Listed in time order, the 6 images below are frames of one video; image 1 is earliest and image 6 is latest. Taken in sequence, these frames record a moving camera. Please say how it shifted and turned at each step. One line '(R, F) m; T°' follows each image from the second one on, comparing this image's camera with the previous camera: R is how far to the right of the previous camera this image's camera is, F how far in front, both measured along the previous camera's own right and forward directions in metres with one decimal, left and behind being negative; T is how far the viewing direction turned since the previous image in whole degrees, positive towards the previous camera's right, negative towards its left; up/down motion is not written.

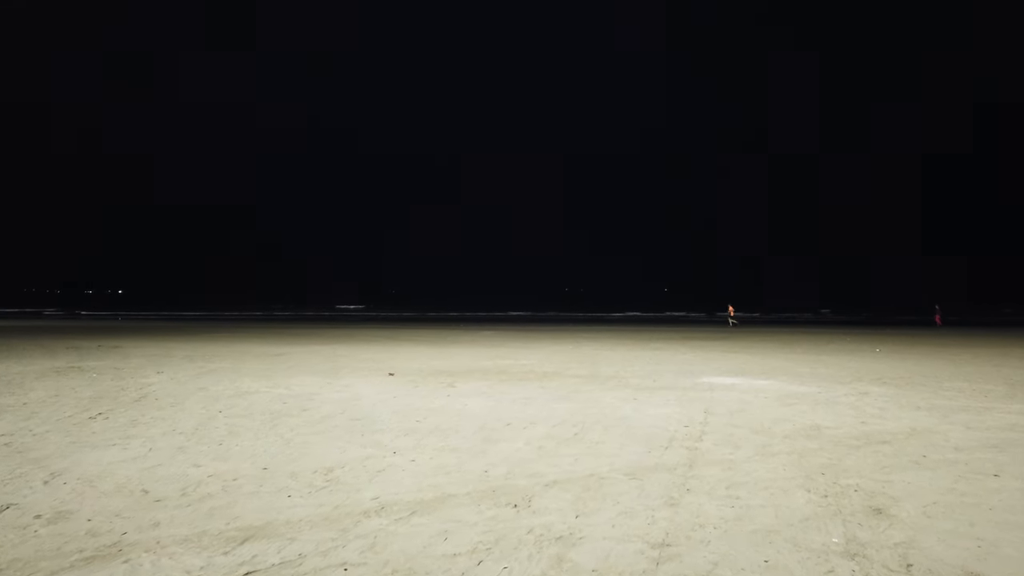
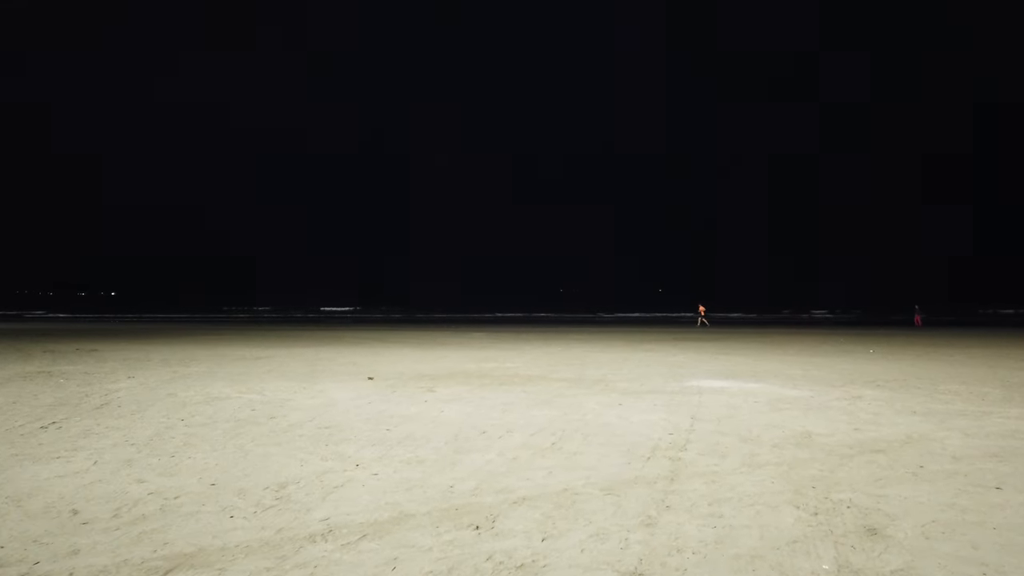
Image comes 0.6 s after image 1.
(+0.2, +0.5) m; 0°
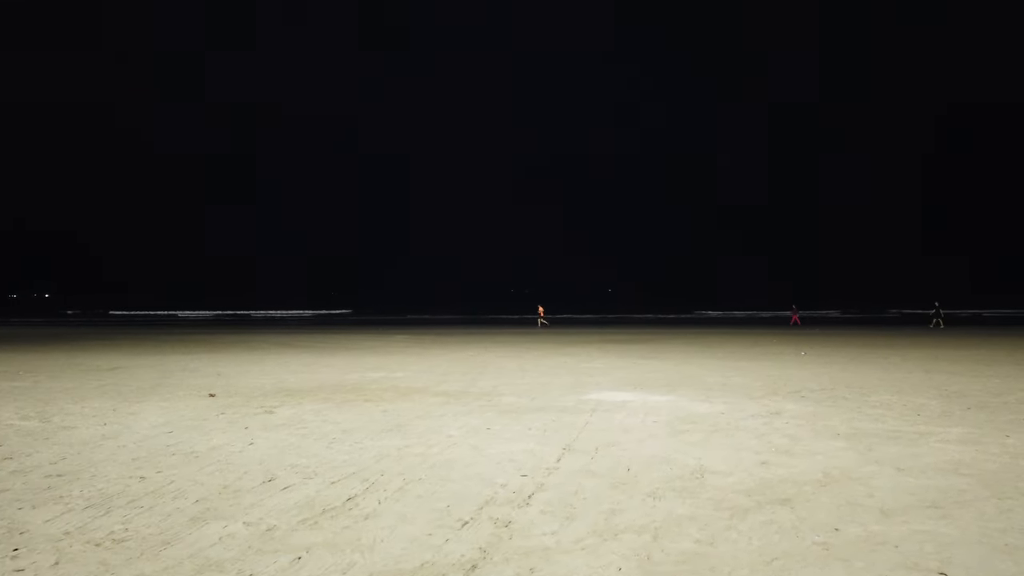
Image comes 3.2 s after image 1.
(+1.3, +2.0) m; +4°
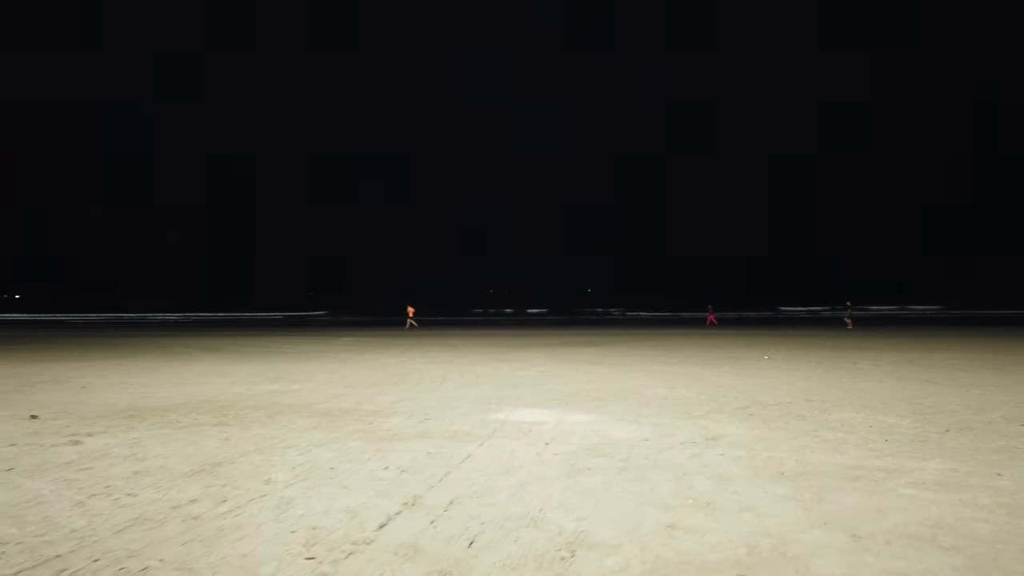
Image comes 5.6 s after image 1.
(+1.2, +2.0) m; +2°
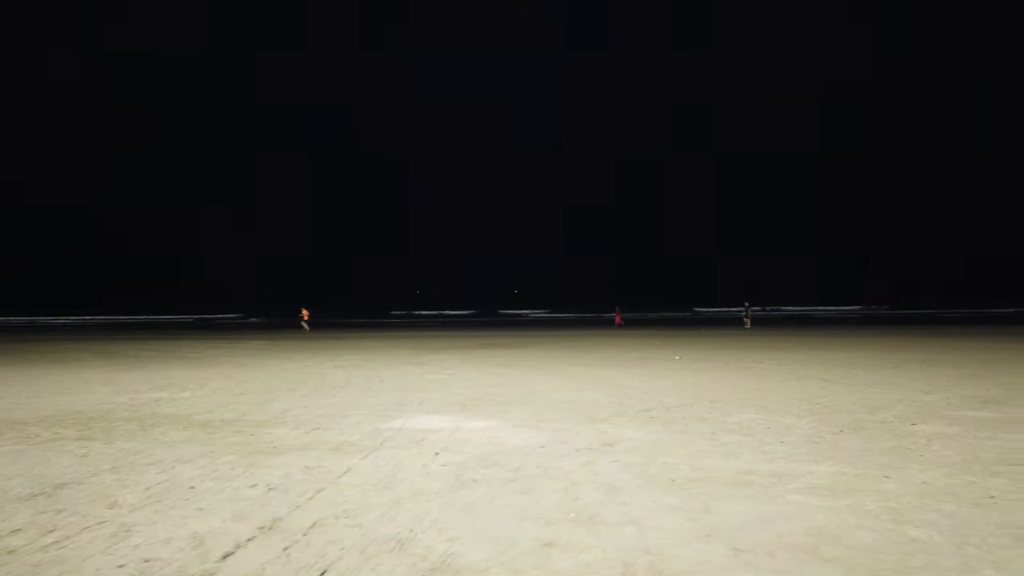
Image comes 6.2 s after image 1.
(+0.4, +0.4) m; +6°
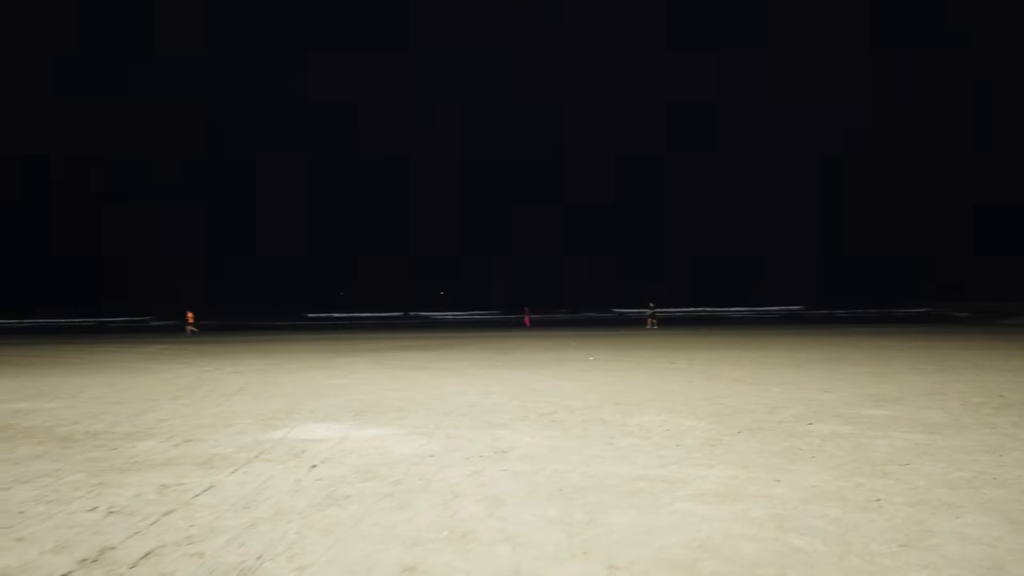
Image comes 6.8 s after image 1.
(+0.4, +0.4) m; +6°
